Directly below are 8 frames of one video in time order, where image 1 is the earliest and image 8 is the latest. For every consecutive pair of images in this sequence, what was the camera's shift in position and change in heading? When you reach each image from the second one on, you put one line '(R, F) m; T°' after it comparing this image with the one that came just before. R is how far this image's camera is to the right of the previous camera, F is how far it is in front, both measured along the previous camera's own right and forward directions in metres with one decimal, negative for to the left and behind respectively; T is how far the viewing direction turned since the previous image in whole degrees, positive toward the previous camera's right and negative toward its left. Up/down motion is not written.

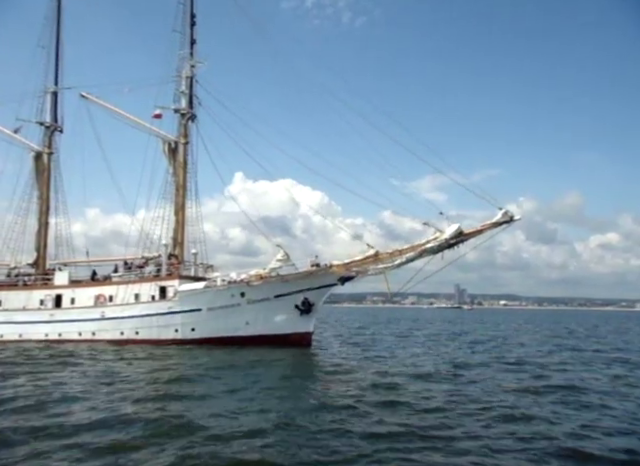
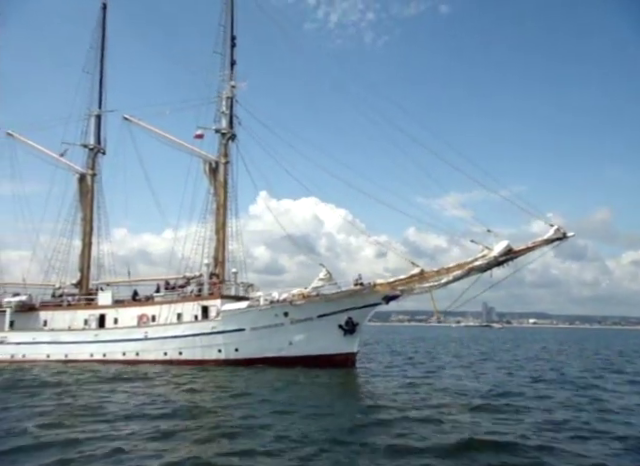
(-0.6, +0.5) m; -3°
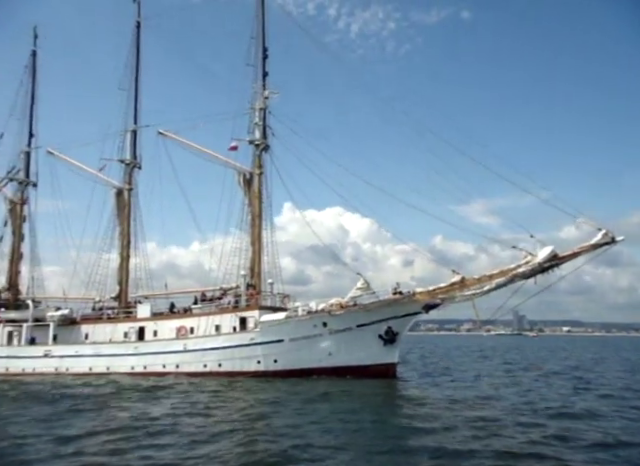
(-0.4, +0.2) m; -3°
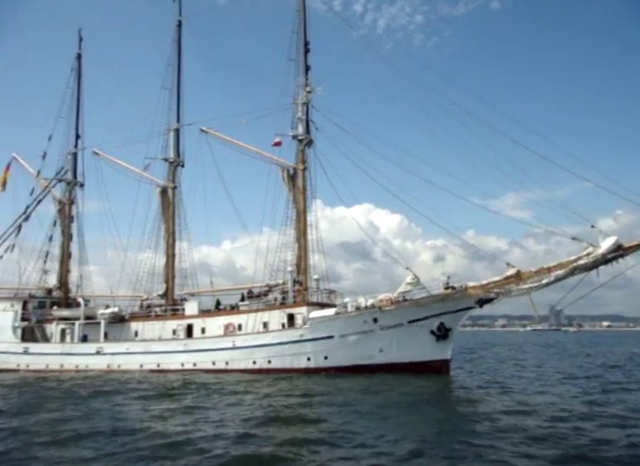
(-0.7, +0.5) m; -4°
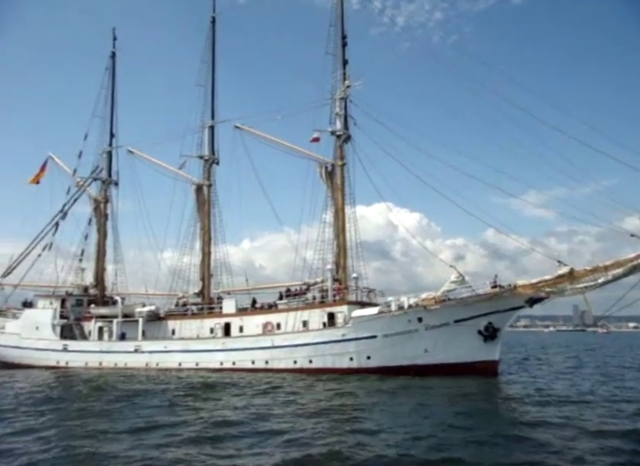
(-1.0, +0.6) m; -2°
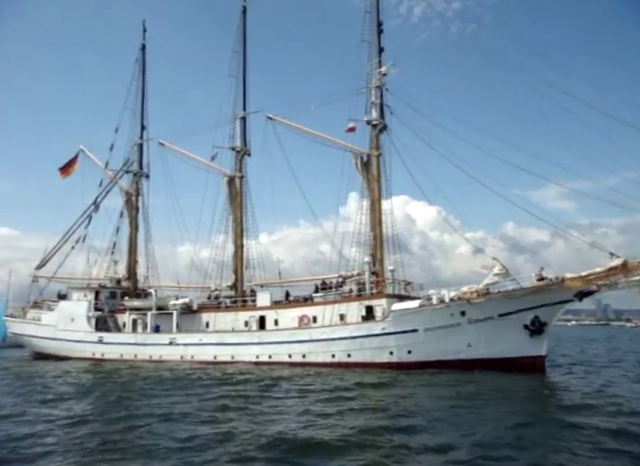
(-0.9, +0.6) m; -2°
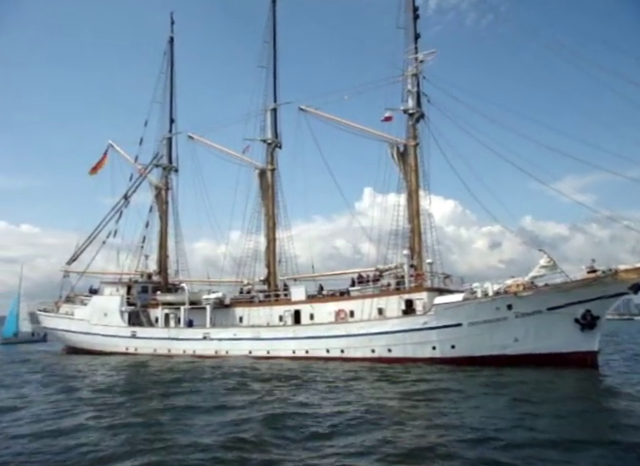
(-1.0, +0.8) m; -2°
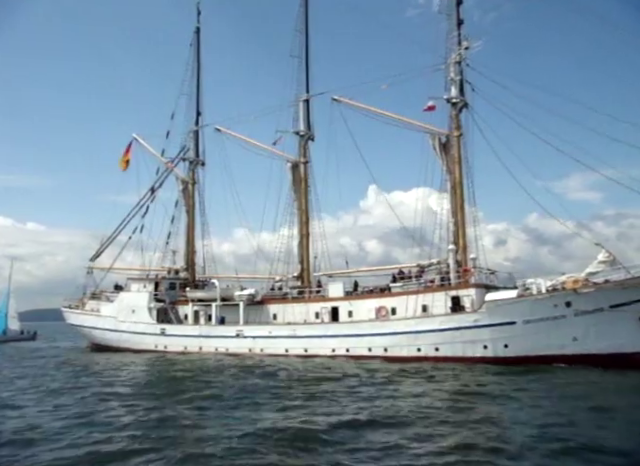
(-1.7, +1.3) m; -1°
